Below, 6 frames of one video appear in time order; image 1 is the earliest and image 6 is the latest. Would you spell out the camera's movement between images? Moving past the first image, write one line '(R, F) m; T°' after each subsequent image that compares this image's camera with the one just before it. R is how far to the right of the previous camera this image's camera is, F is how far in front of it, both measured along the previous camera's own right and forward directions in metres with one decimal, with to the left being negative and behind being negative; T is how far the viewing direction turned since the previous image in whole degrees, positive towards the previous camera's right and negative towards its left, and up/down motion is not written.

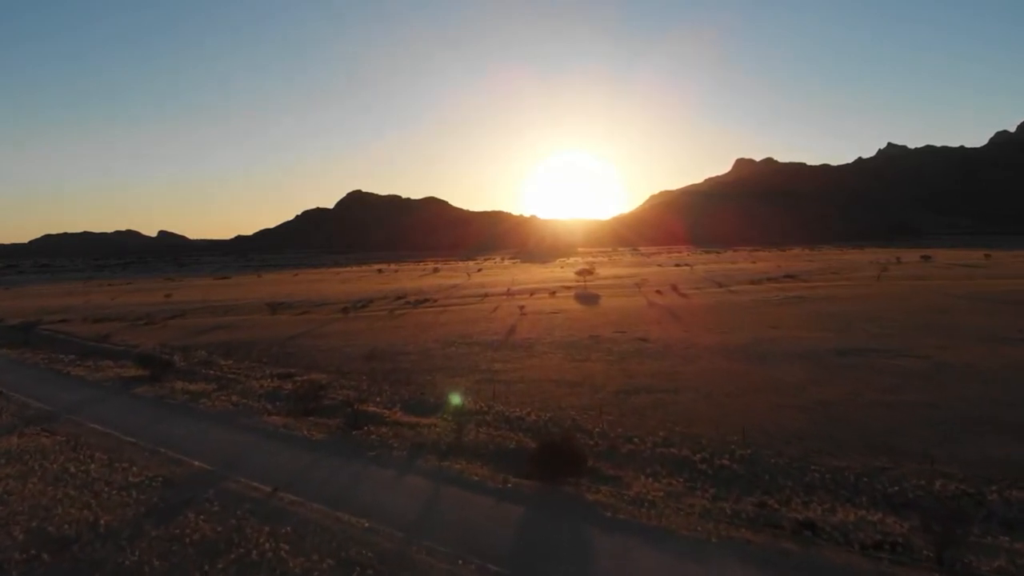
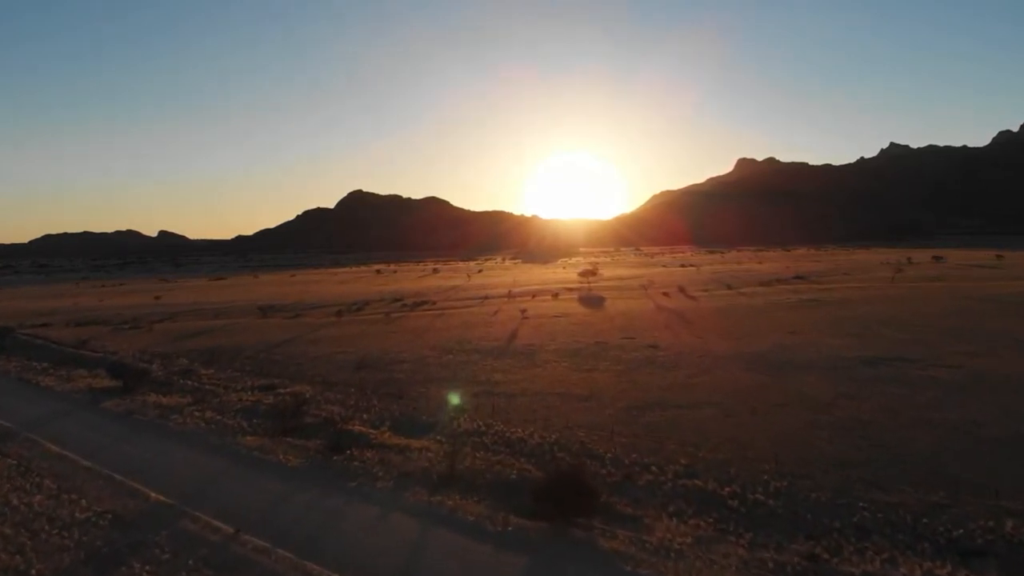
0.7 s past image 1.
(0.0, +2.1) m; 0°
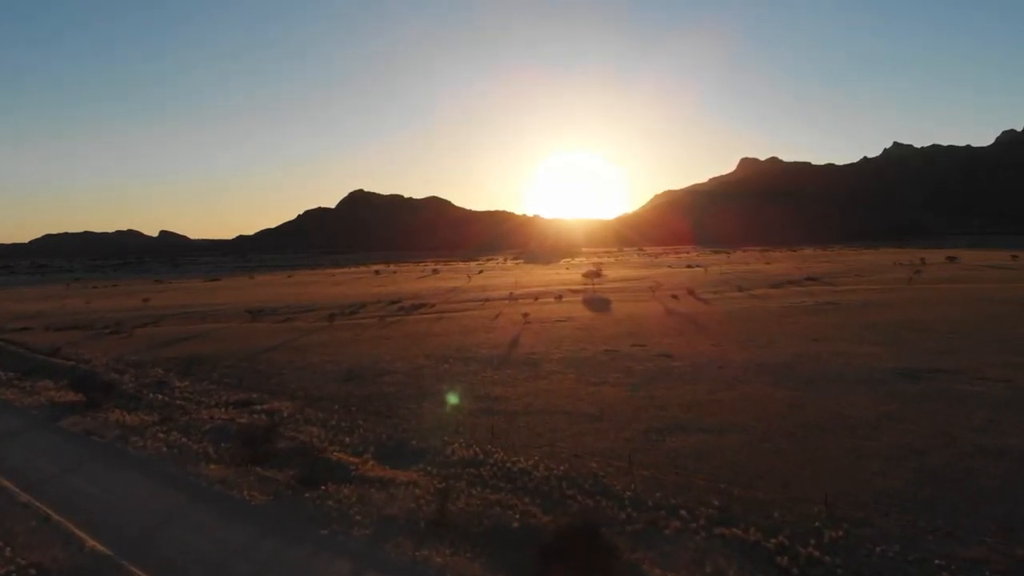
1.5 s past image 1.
(0.0, +2.4) m; 0°
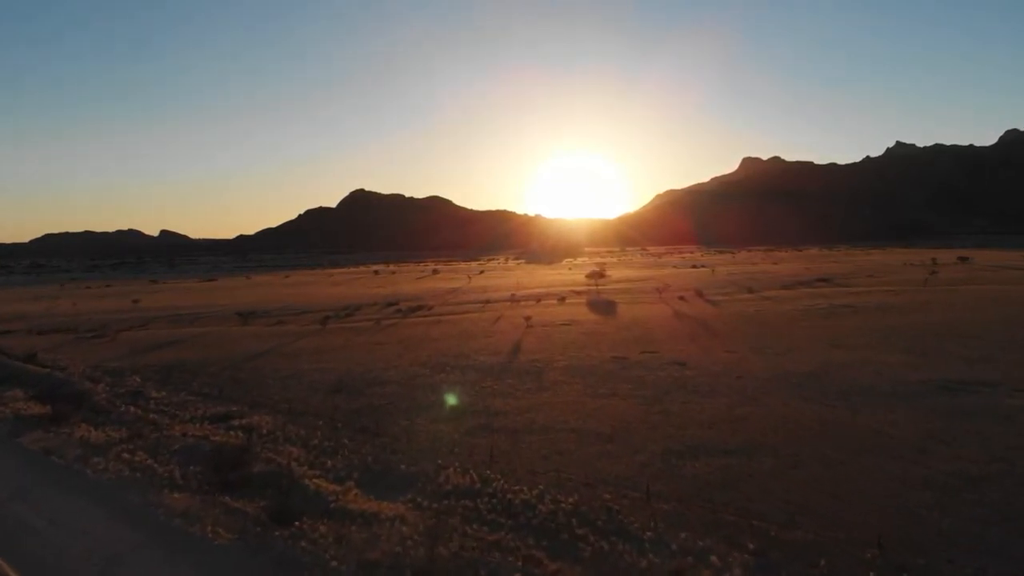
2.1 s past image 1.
(0.0, +1.9) m; 0°
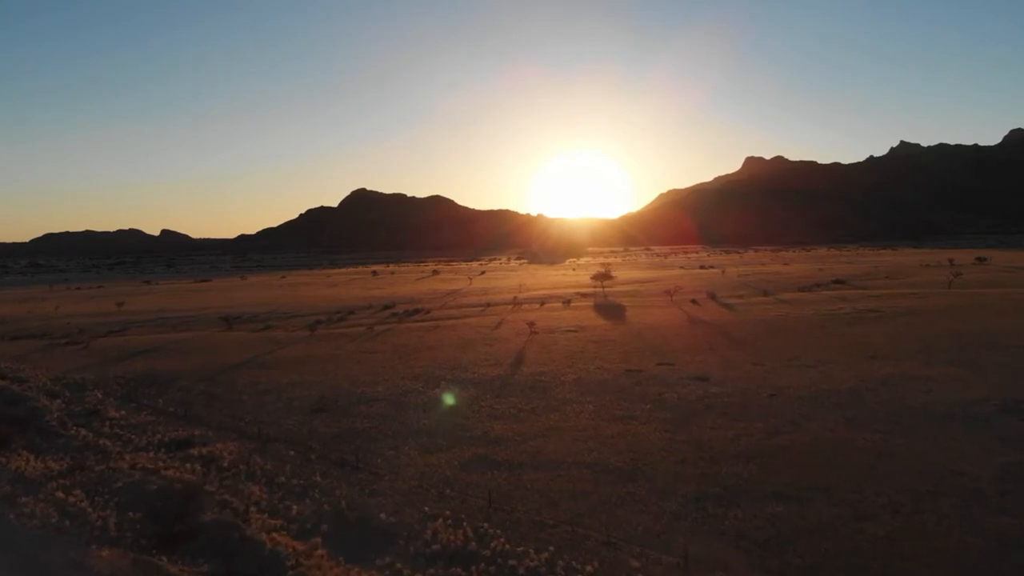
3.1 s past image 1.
(0.0, +2.7) m; 0°
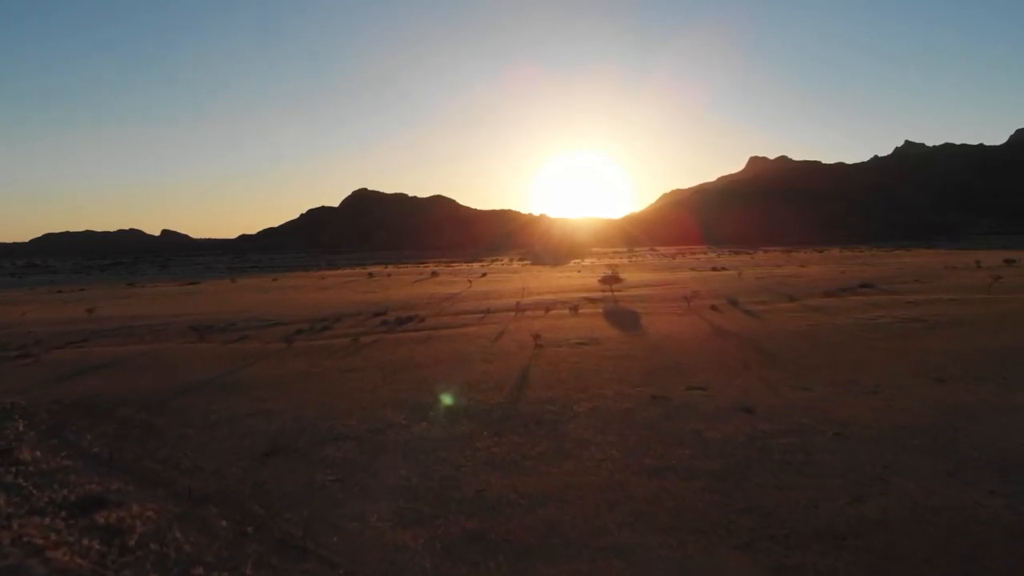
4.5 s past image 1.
(0.0, +4.1) m; 0°
